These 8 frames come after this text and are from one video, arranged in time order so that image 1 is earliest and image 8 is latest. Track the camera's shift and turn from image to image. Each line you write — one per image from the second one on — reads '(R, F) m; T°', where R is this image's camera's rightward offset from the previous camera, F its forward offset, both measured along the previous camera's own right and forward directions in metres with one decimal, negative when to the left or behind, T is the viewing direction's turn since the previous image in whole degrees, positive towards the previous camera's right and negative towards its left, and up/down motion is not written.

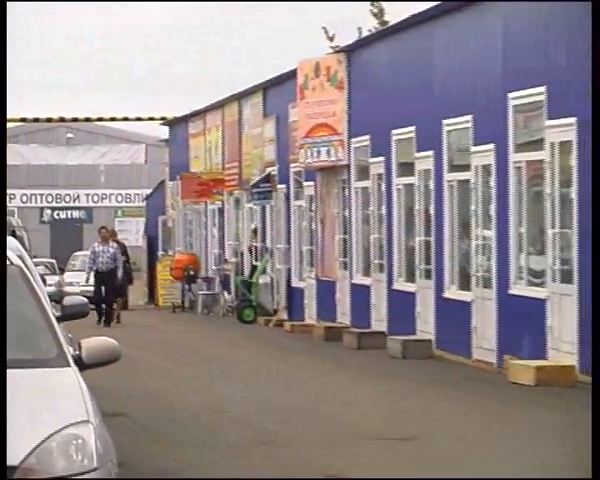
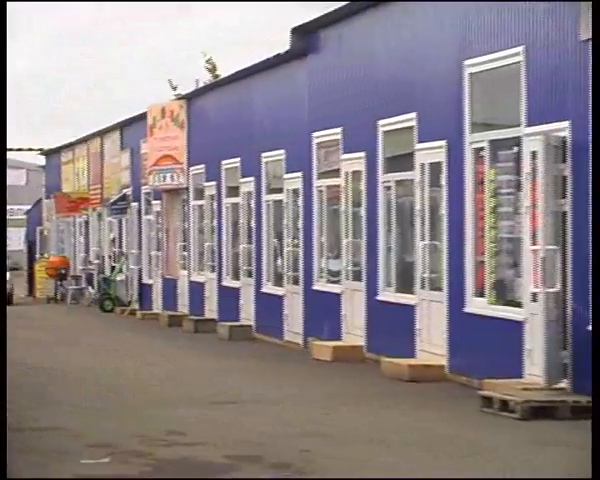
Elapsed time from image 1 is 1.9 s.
(-0.9, -1.8) m; +10°
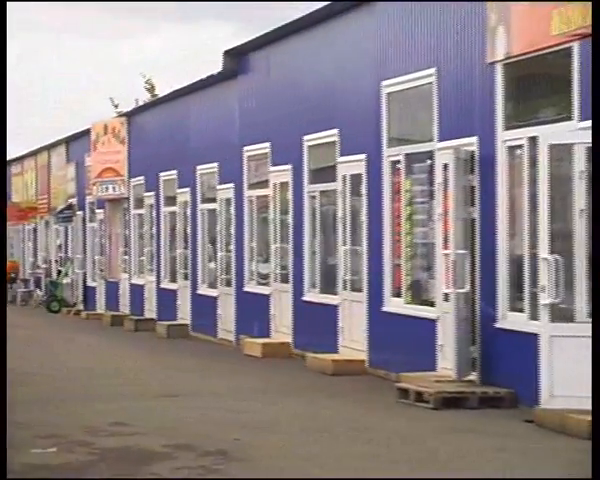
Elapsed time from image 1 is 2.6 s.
(0.0, -0.8) m; +2°
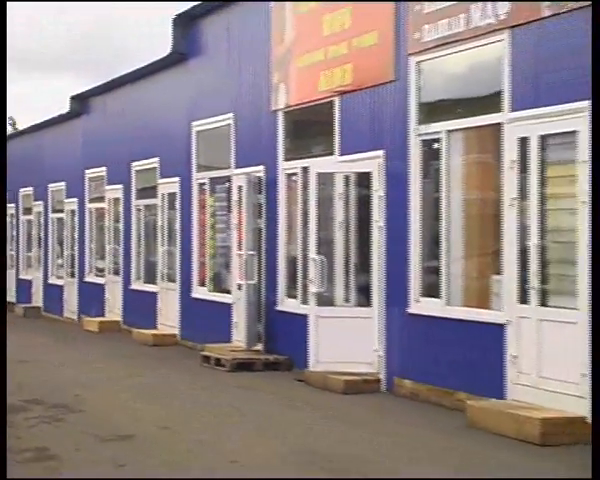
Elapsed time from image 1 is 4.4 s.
(-0.1, -2.9) m; +5°
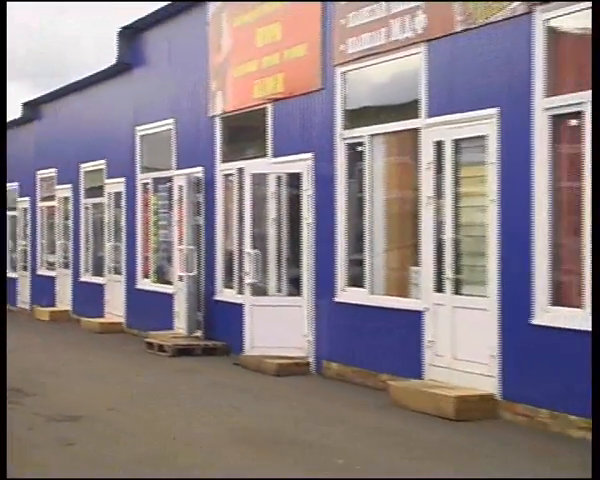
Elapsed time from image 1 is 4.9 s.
(0.0, -1.1) m; +2°
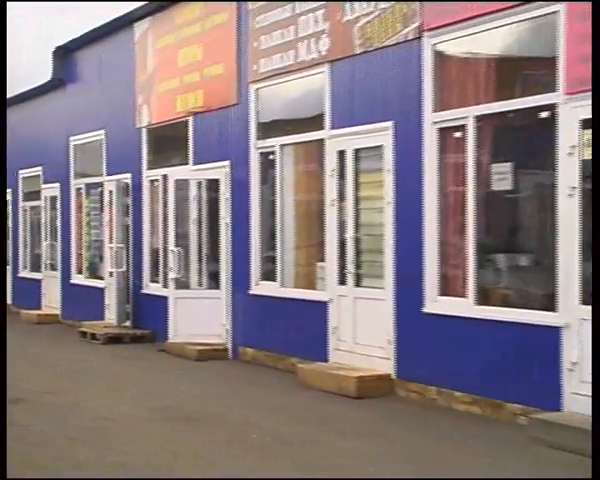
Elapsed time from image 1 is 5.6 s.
(0.0, -1.5) m; +2°
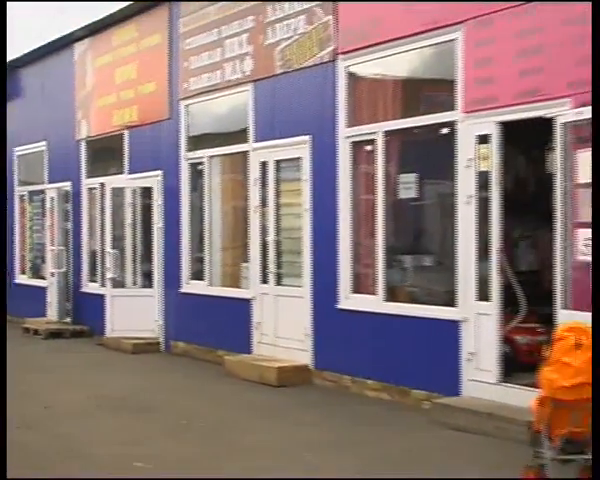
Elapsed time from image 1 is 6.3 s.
(0.0, -1.3) m; +2°
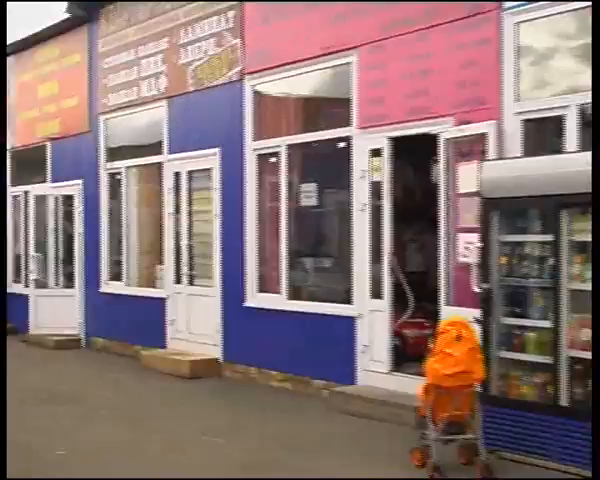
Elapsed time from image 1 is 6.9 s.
(0.0, -1.3) m; +2°
